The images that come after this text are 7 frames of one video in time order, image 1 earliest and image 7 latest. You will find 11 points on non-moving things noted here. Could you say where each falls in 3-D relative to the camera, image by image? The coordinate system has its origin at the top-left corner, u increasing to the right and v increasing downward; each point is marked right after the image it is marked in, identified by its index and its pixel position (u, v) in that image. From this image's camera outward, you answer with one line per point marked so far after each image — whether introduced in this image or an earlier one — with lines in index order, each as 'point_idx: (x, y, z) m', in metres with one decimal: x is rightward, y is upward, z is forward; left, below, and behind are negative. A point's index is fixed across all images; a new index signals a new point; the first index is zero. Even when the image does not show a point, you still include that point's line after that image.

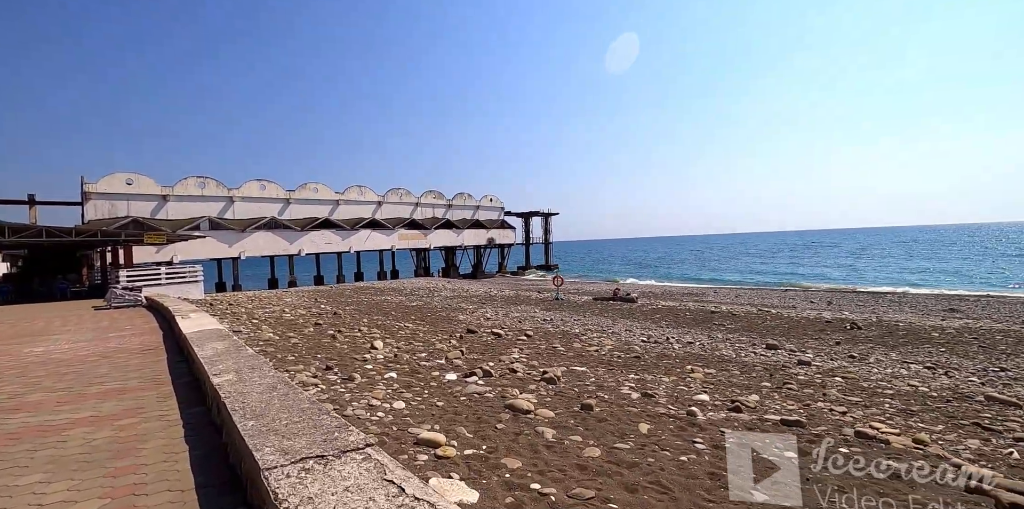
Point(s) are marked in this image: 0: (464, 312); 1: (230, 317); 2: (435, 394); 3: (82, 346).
0: (-1.9, -2.3, +18.4) m
1: (-7.6, -1.7, +12.4) m
2: (-1.0, -1.8, +6.0) m
3: (-7.8, -1.6, +8.4) m
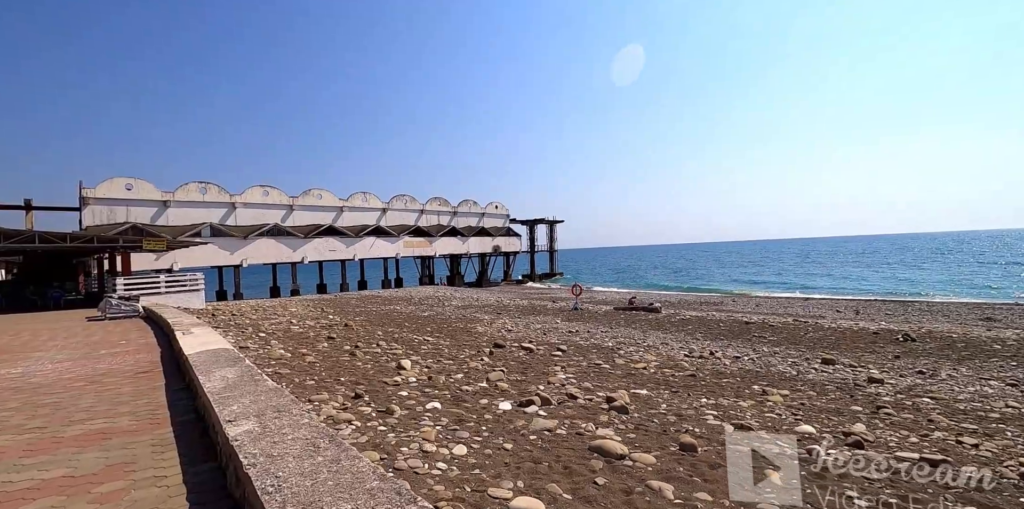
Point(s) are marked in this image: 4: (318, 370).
0: (-1.1, -2.6, +17.3) m
1: (-6.8, -1.9, +11.3) m
2: (-0.1, -1.9, +4.8) m
3: (-7.0, -1.7, +7.2) m
4: (-3.0, -1.8, +7.2) m
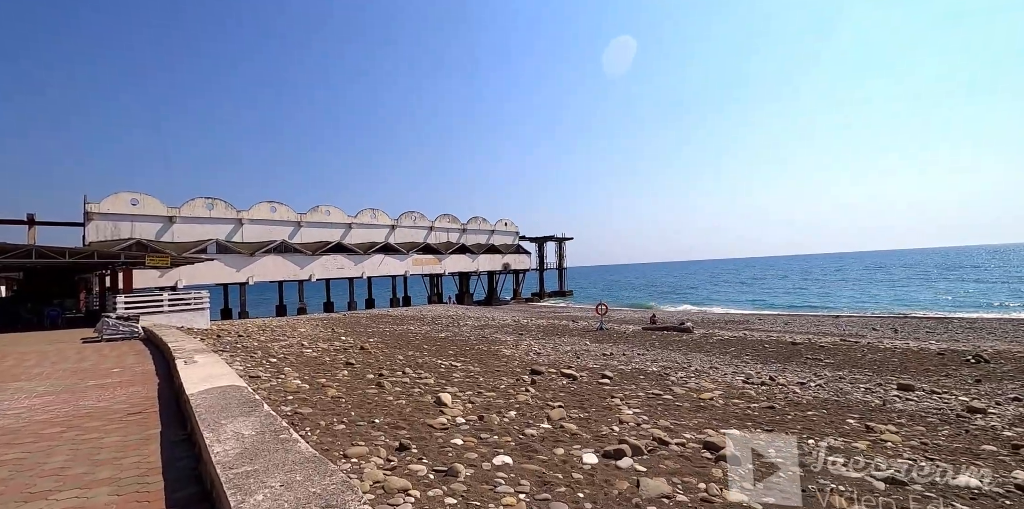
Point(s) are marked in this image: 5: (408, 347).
0: (-0.2, -3.2, +16.0) m
1: (-5.9, -2.2, +10.1) m
2: (+0.7, -1.9, +3.6) m
3: (-6.1, -1.9, +6.0) m
4: (-2.1, -2.0, +6.0) m
5: (-3.3, -2.9, +14.6) m
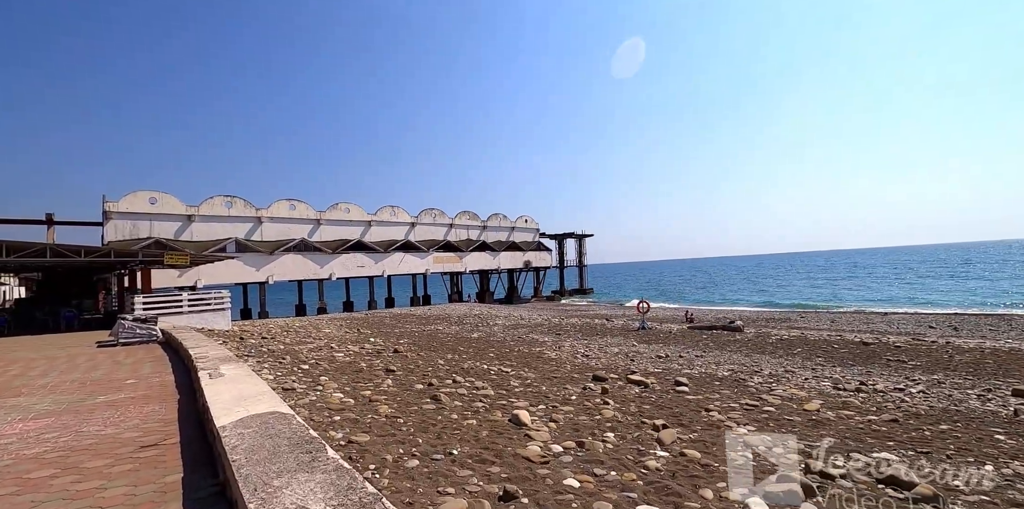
0: (+1.2, -3.0, +14.7) m
1: (-4.7, -2.1, +9.0) m
2: (+1.7, -1.8, +2.3) m
3: (-5.0, -1.7, +4.9) m
4: (-1.0, -1.8, +4.8) m
5: (-1.9, -2.8, +13.4) m
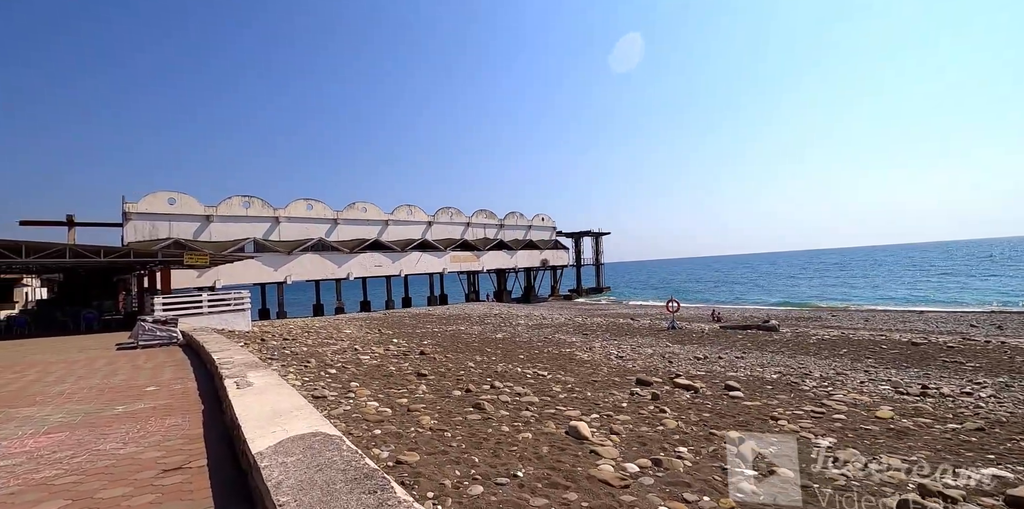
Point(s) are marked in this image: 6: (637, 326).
0: (+2.1, -2.9, +14.1) m
1: (-4.0, -2.0, +8.5) m
2: (+2.3, -1.7, +1.7) m
3: (-4.4, -1.7, +4.5) m
4: (-0.4, -1.8, +4.2) m
5: (-1.1, -2.7, +12.9) m
6: (+5.4, -3.1, +19.9) m
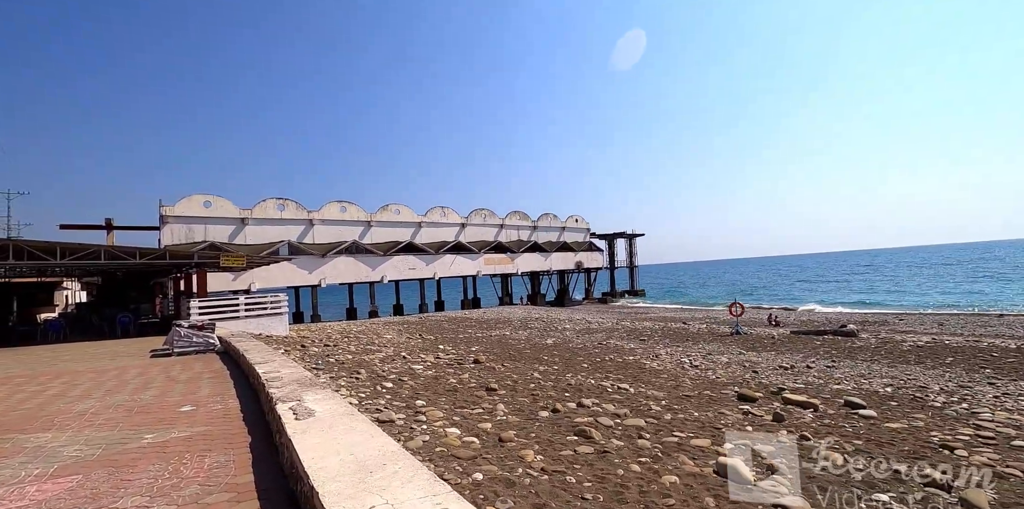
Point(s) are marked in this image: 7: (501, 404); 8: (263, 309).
0: (+3.7, -2.8, +12.7) m
1: (-2.7, -2.0, +7.5) m
2: (+3.2, -1.5, +0.3) m
3: (-3.3, -1.6, +3.5) m
4: (+0.6, -1.7, +3.0) m
5: (+0.4, -2.6, +11.7) m
6: (+7.3, -3.0, +18.3) m
7: (-0.2, -2.0, +6.2) m
8: (-8.8, -1.9, +16.2) m
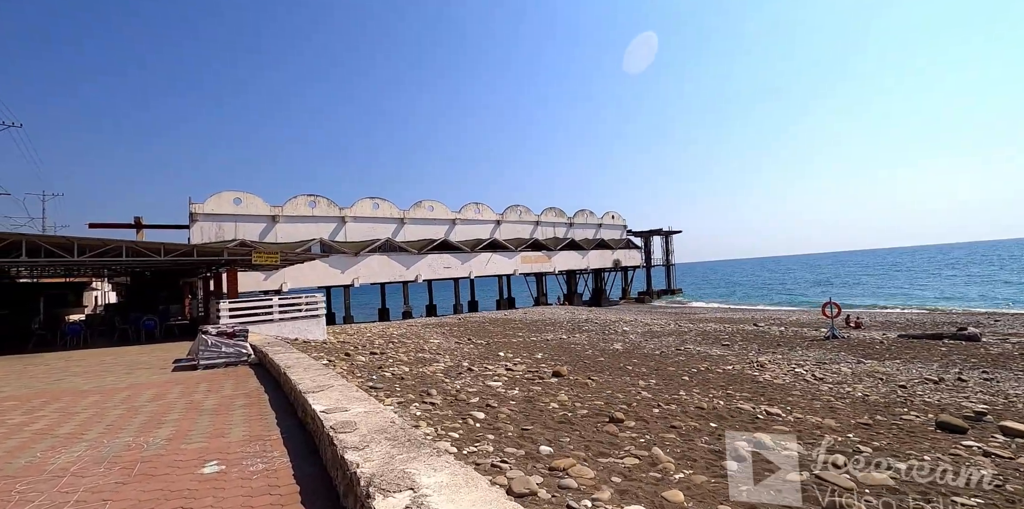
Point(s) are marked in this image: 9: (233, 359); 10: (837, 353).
0: (+5.4, -2.6, +10.7) m
1: (-1.2, -1.8, +5.7) m
2: (+4.4, -1.3, -1.7) m
3: (-2.0, -1.4, +1.7) m
4: (+1.9, -1.4, +1.1) m
5: (+2.1, -2.4, +9.8) m
6: (+9.3, -2.8, +16.1) m
7: (+1.3, -1.8, +4.3) m
8: (-6.8, -1.8, +14.7) m
9: (-5.1, -1.9, +8.4) m
10: (+8.7, -2.6, +12.4) m
